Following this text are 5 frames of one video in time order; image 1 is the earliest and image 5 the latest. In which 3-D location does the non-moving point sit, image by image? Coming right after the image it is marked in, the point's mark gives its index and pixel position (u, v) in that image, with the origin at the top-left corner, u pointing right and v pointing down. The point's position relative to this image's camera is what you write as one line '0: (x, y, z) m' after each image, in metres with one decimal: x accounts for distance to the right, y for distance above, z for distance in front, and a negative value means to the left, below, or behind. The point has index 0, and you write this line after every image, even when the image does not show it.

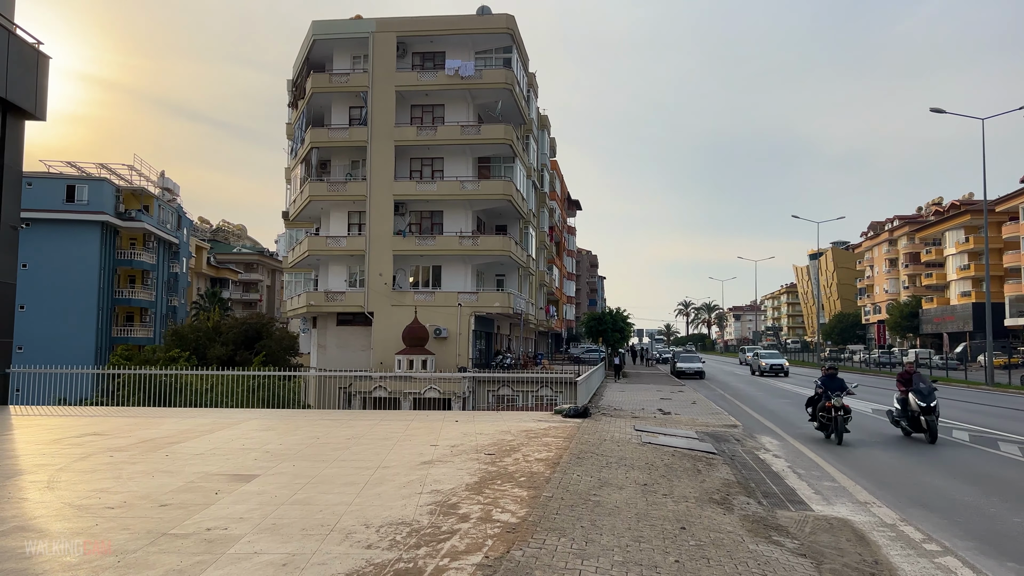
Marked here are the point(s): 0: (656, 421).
0: (+2.8, -2.6, +15.3) m
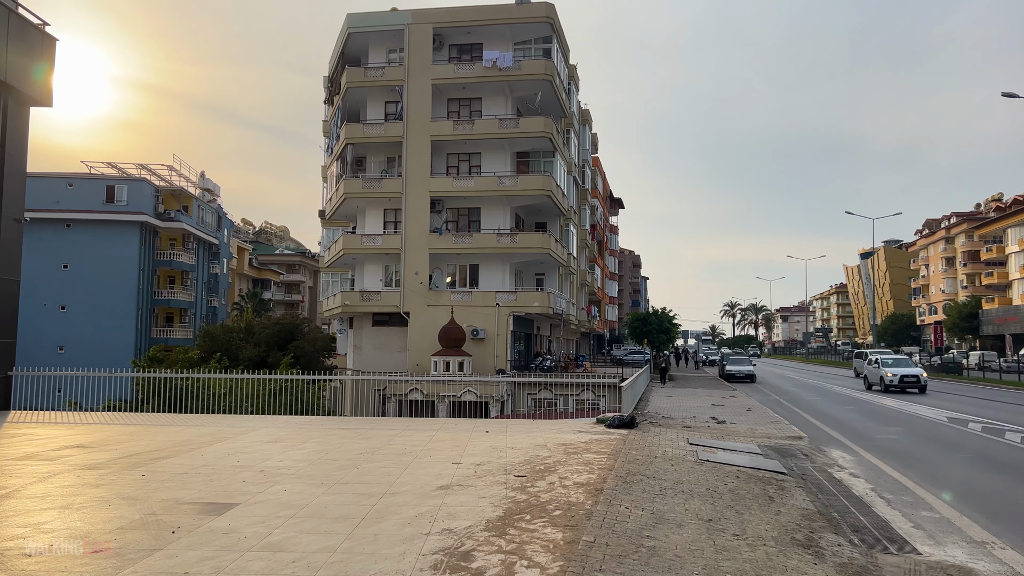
0: (+3.4, -2.5, +13.7) m
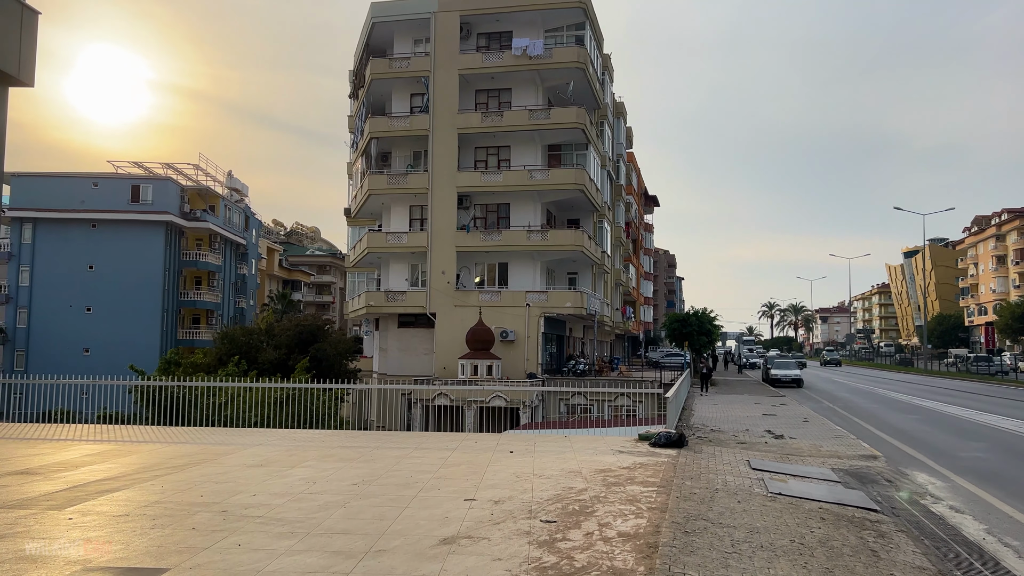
0: (+3.9, -2.4, +11.9) m
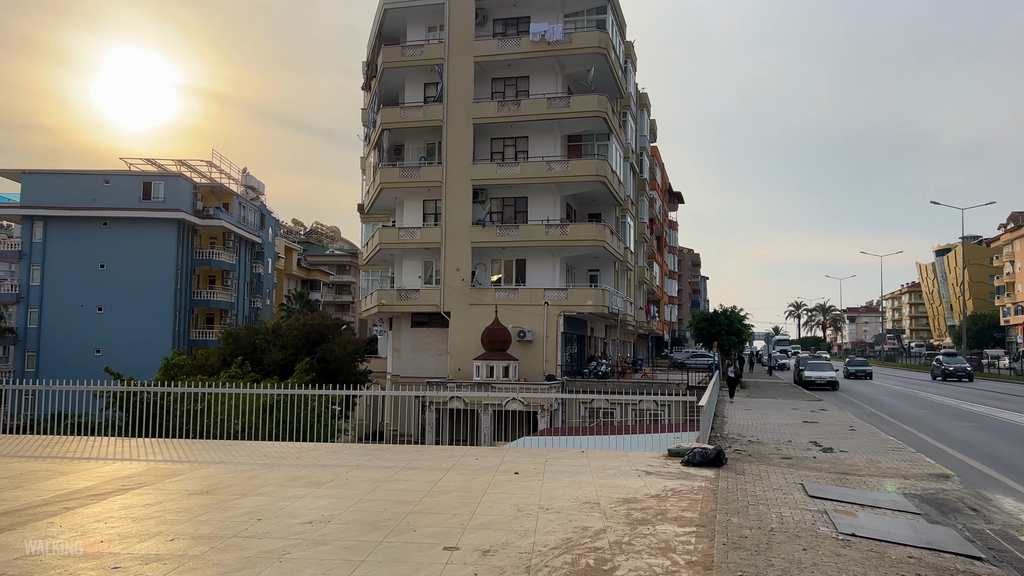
0: (+4.0, -2.3, +10.1) m
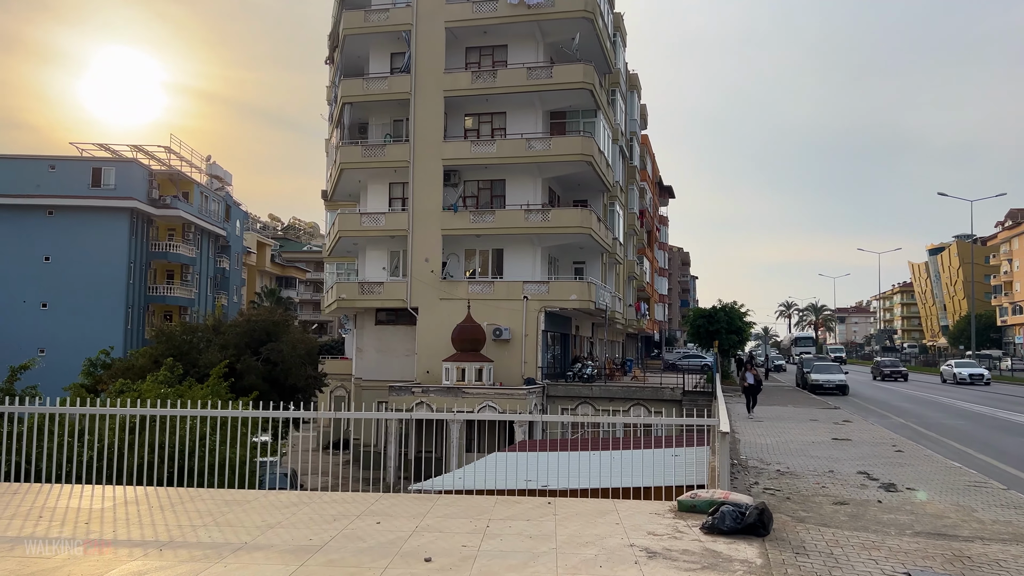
0: (+3.4, -2.0, +6.6) m
